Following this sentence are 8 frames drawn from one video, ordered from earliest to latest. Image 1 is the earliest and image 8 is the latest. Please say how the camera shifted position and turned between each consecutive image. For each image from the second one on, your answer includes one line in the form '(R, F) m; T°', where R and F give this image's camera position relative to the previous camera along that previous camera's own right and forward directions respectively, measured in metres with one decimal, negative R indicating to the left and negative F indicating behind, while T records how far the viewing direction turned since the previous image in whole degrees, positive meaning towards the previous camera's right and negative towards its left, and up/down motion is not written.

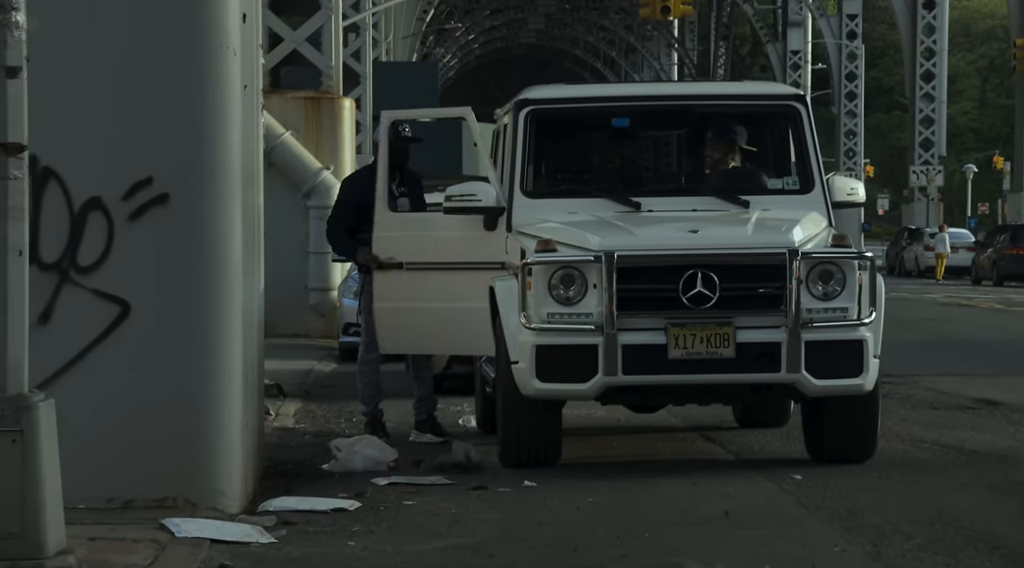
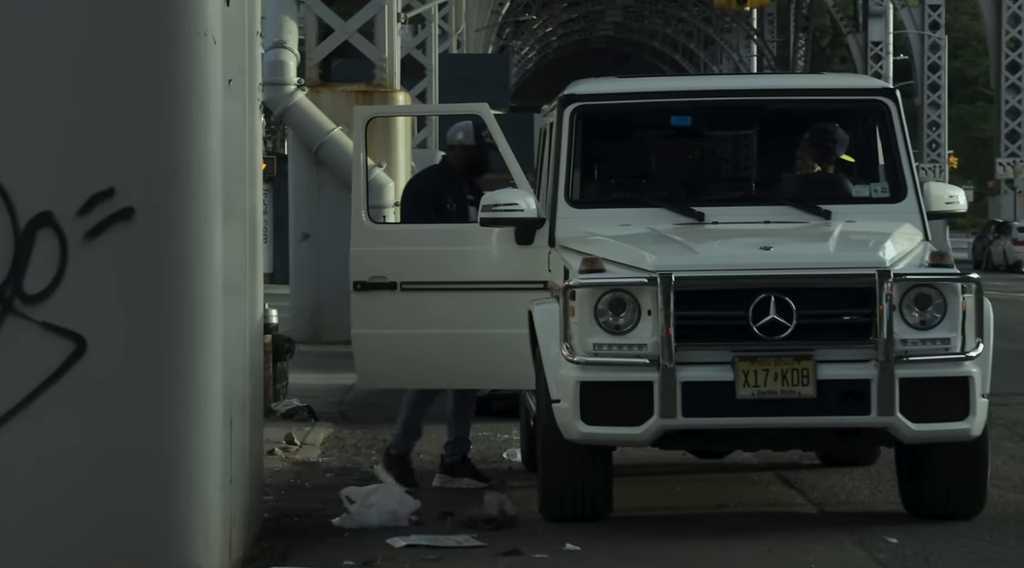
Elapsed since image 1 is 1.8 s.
(+0.2, +1.4) m; -3°
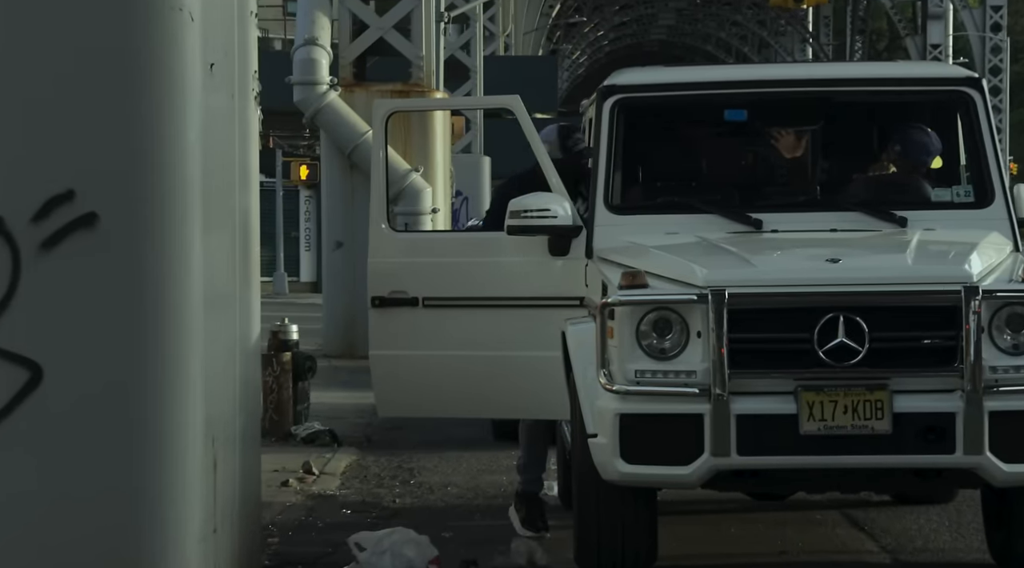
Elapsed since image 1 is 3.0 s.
(+0.1, +1.0) m; -2°
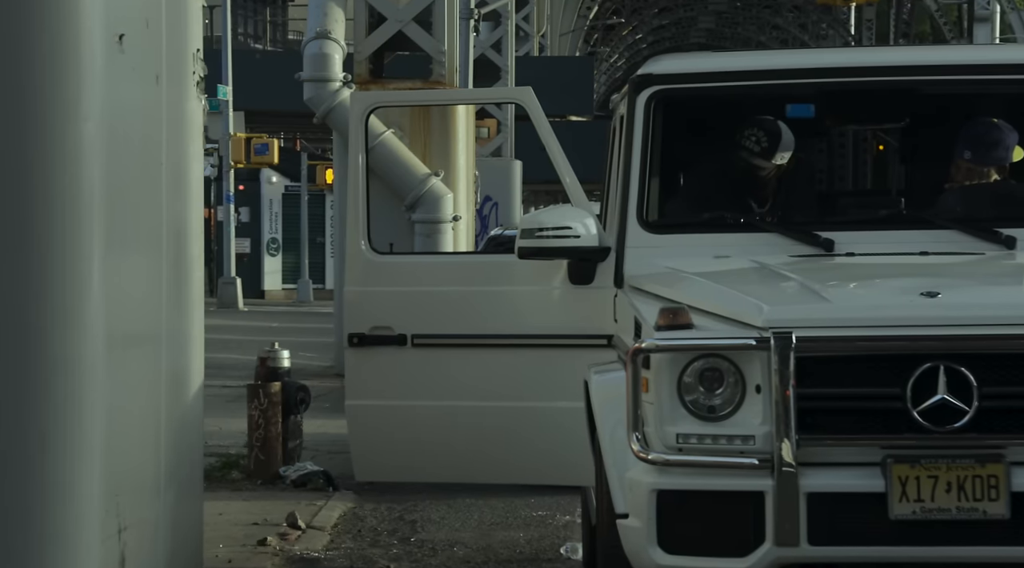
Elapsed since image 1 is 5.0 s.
(+0.1, +1.5) m; -1°
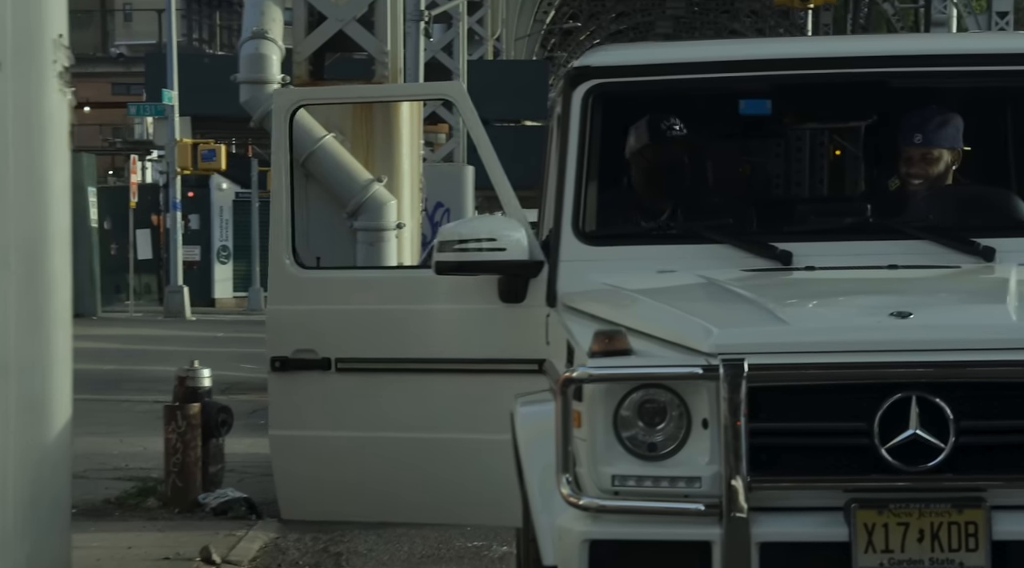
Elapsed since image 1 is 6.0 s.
(+0.1, +0.7) m; +1°
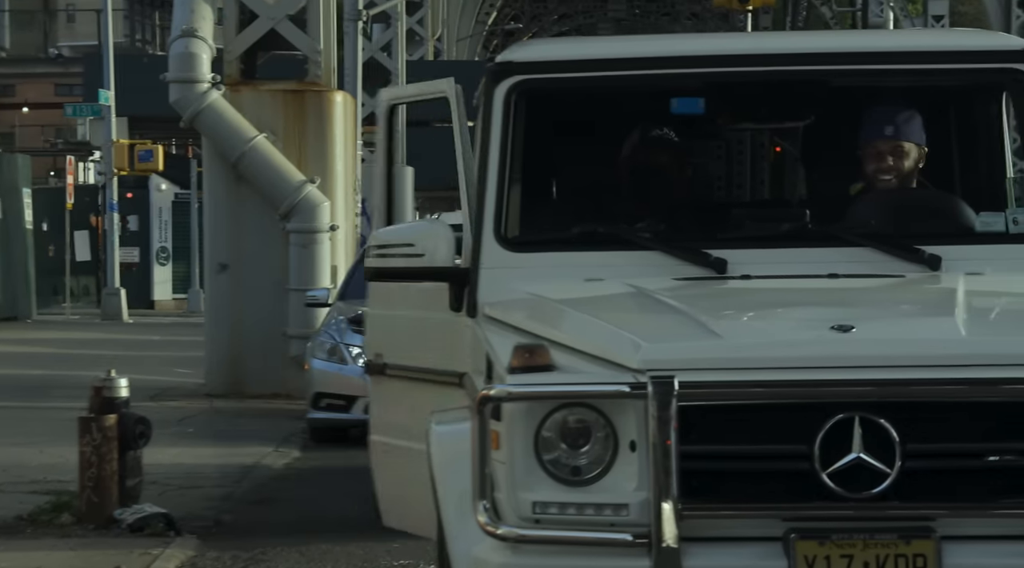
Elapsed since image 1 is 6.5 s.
(+0.1, +0.4) m; +2°
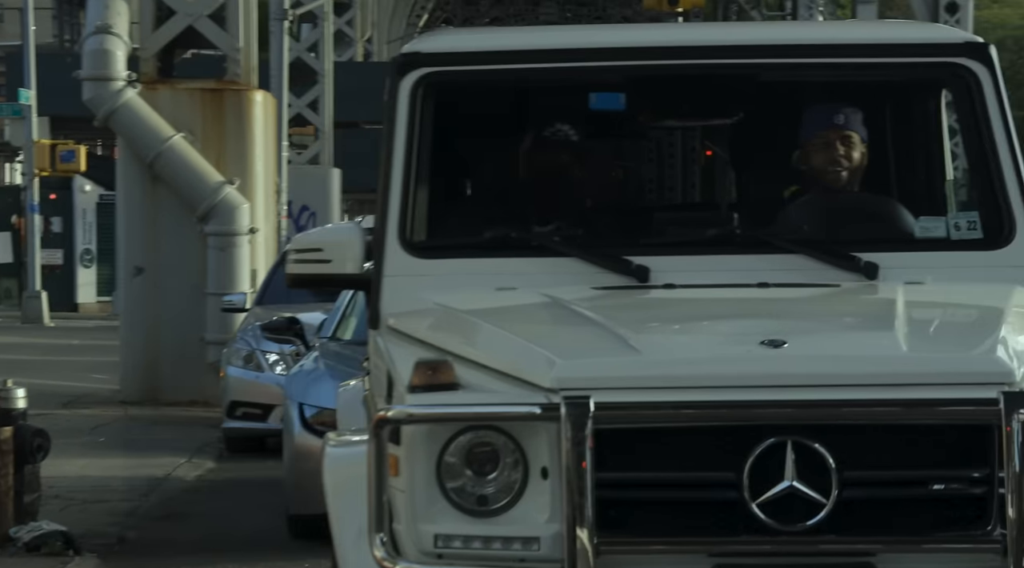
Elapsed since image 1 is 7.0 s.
(+0.1, +0.4) m; +2°
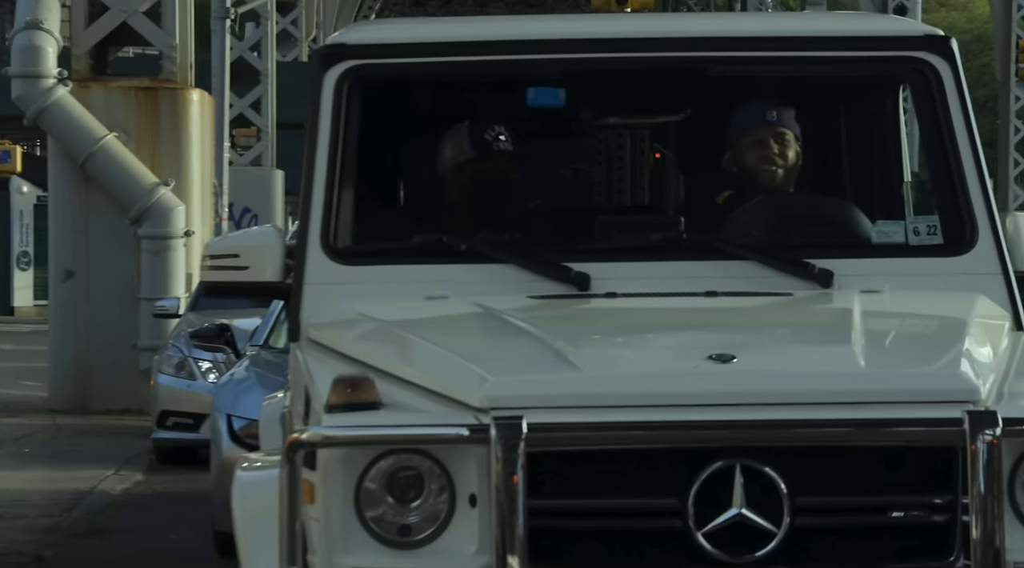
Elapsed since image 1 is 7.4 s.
(0.0, +0.3) m; +2°
